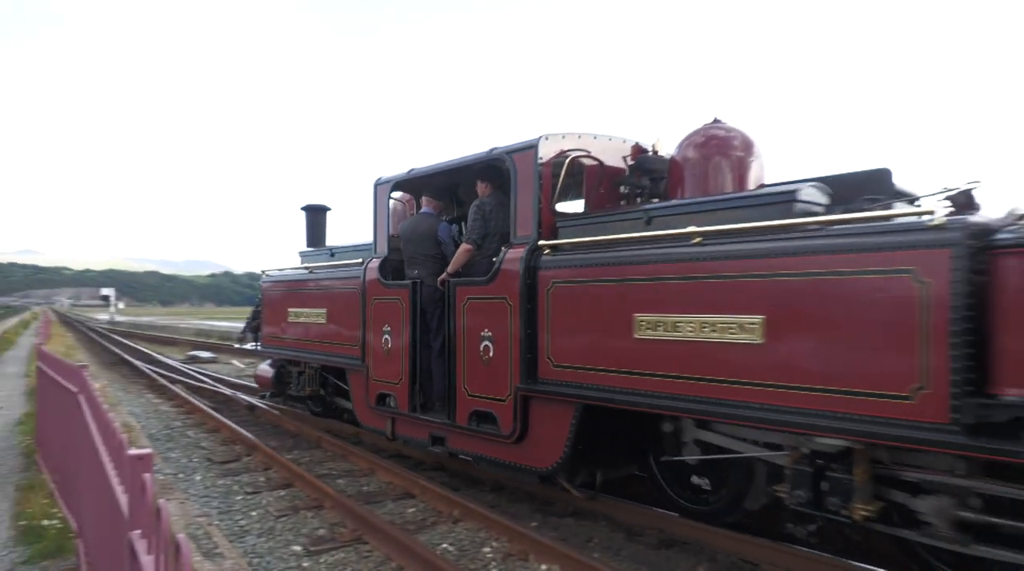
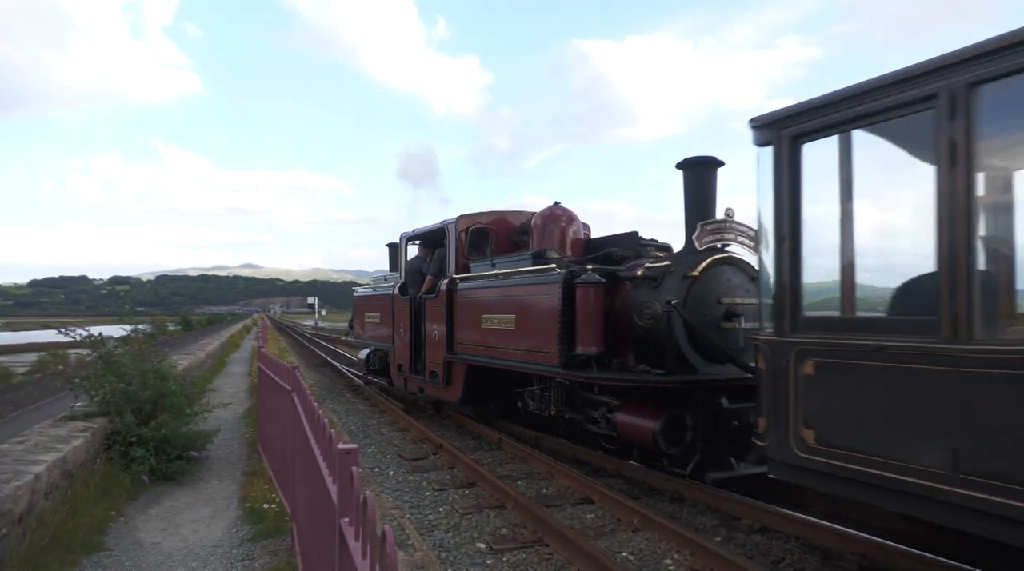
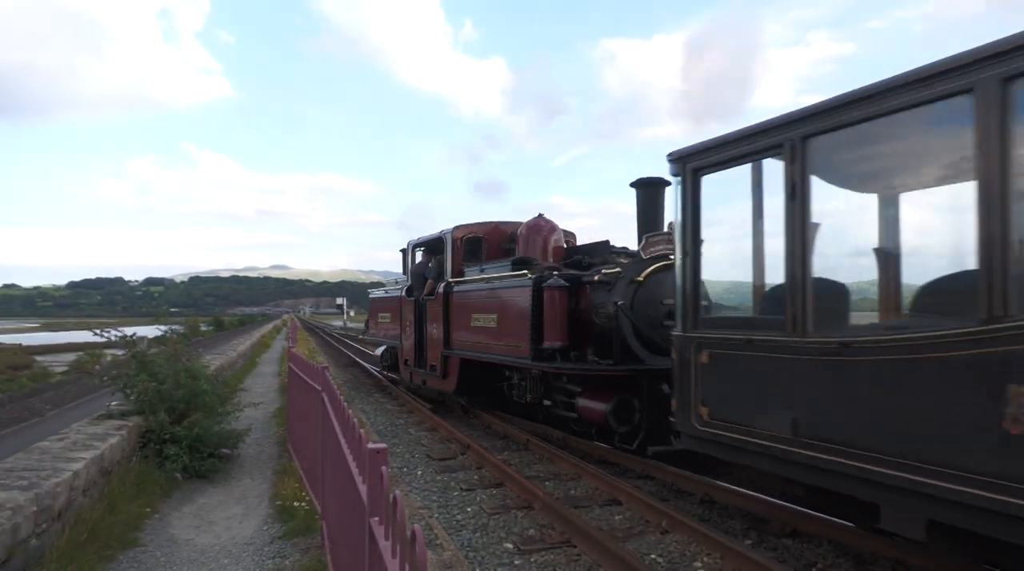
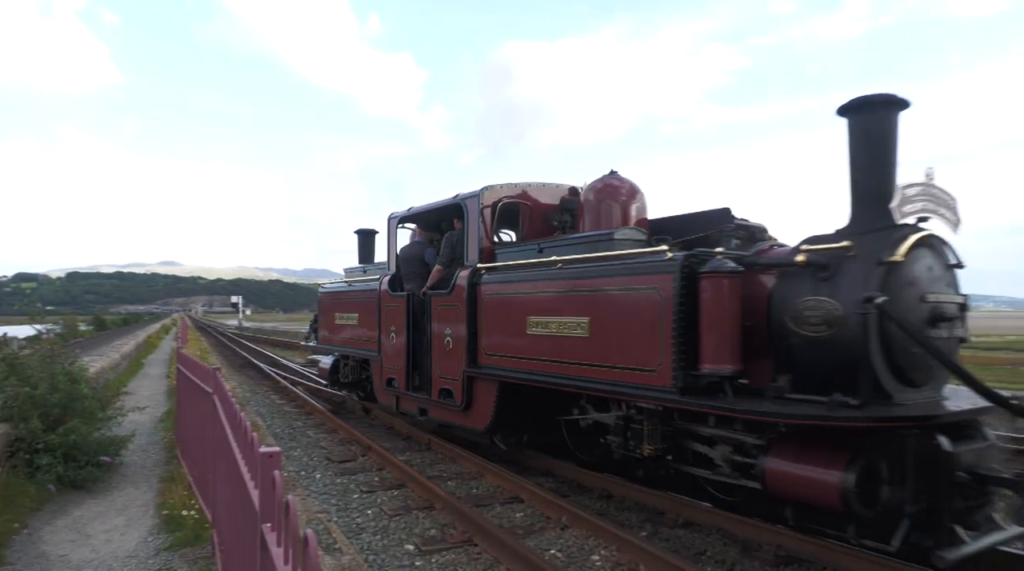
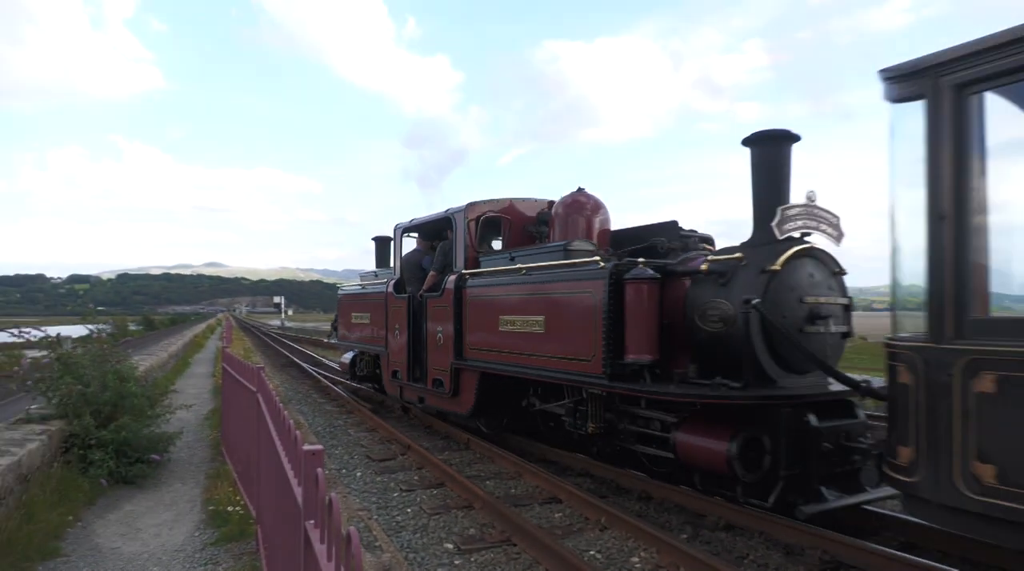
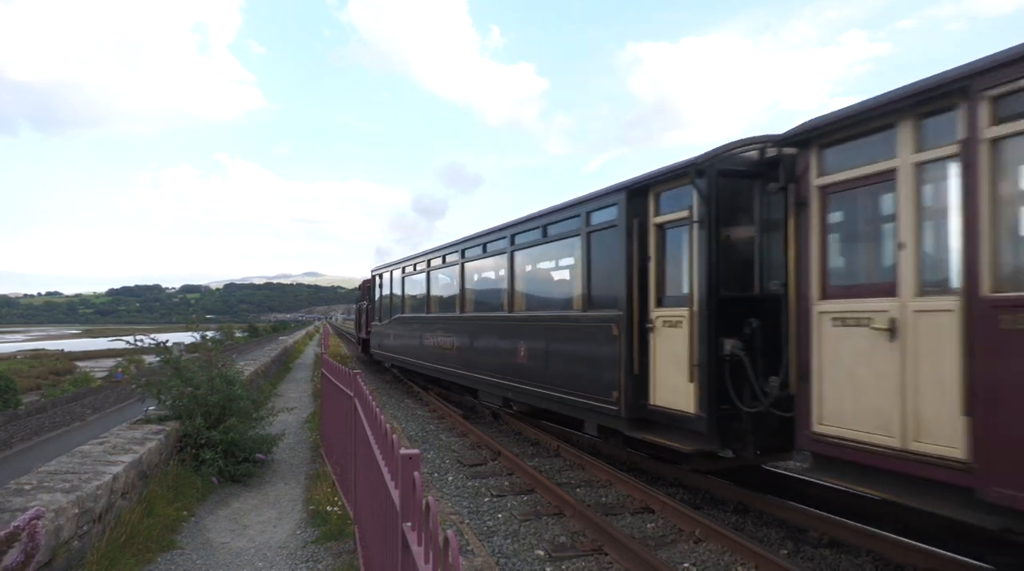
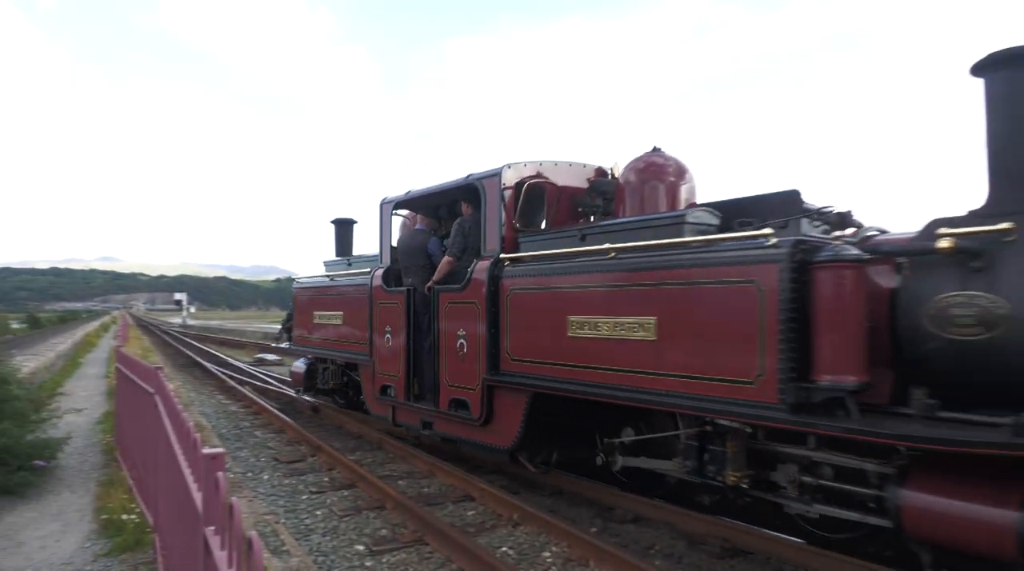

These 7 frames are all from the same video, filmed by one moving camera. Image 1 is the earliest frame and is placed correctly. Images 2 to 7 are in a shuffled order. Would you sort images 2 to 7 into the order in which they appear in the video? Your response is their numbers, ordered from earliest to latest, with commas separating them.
7, 4, 5, 2, 3, 6
